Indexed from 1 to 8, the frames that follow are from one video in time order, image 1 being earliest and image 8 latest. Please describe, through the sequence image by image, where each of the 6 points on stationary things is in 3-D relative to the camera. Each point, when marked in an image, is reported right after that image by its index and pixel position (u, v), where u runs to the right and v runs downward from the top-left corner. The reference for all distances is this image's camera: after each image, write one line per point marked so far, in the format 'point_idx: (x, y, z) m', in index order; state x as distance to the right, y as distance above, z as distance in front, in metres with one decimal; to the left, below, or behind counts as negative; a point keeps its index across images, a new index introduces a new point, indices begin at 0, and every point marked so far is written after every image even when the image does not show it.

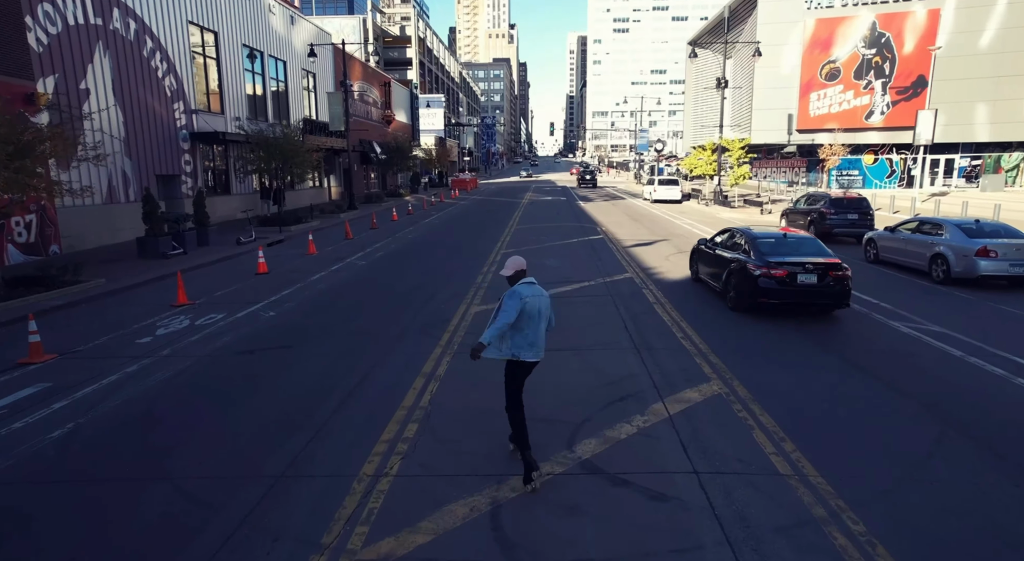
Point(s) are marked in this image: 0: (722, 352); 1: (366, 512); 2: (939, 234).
0: (+3.0, -1.0, +8.0) m
1: (-1.1, -1.8, +4.4) m
2: (+9.7, +1.1, +12.8) m
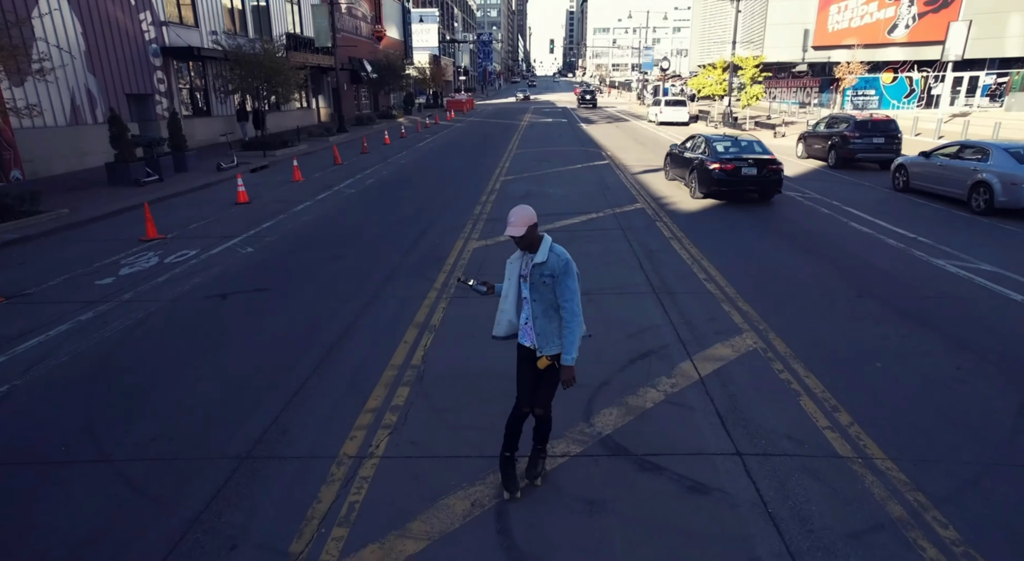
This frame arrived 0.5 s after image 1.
0: (+3.0, -0.2, +7.1) m
1: (-1.1, -1.5, +3.7) m
2: (+9.7, +2.5, +11.6) m
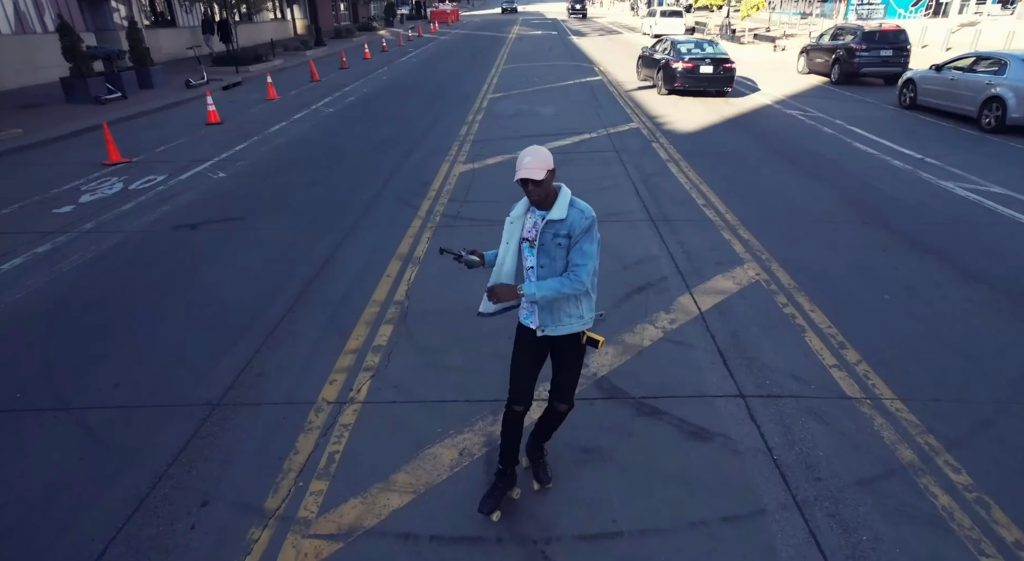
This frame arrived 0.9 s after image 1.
0: (+2.9, +0.7, +6.8) m
1: (-1.1, -1.1, +3.4) m
2: (+9.5, +4.1, +11.0) m
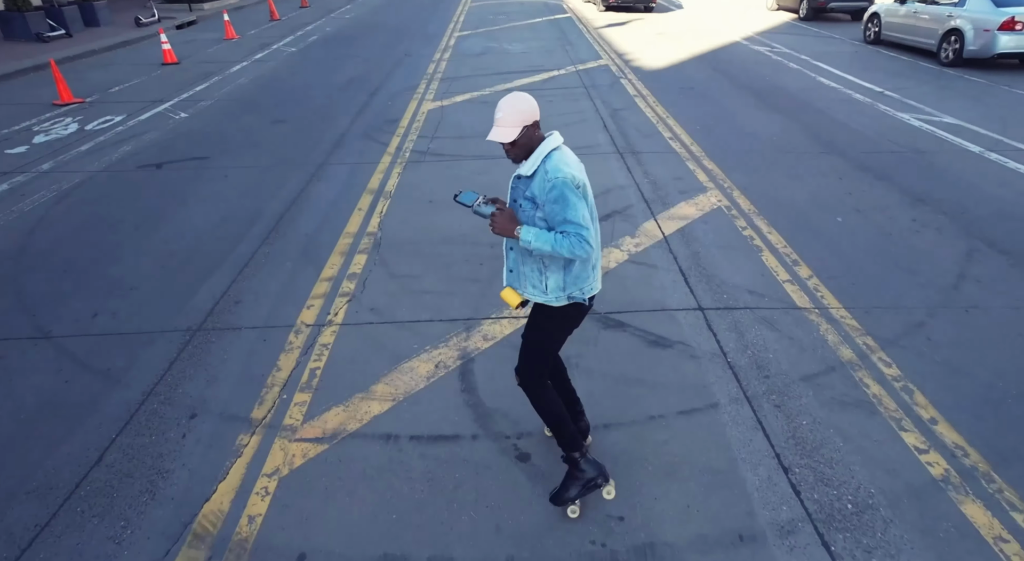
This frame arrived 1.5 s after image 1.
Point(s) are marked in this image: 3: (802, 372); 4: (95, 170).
0: (+2.5, +1.5, +6.9) m
1: (-1.3, -0.6, +3.6) m
2: (+8.8, +5.4, +11.1) m
3: (+1.8, -0.6, +3.5) m
4: (-5.1, +1.3, +6.9) m
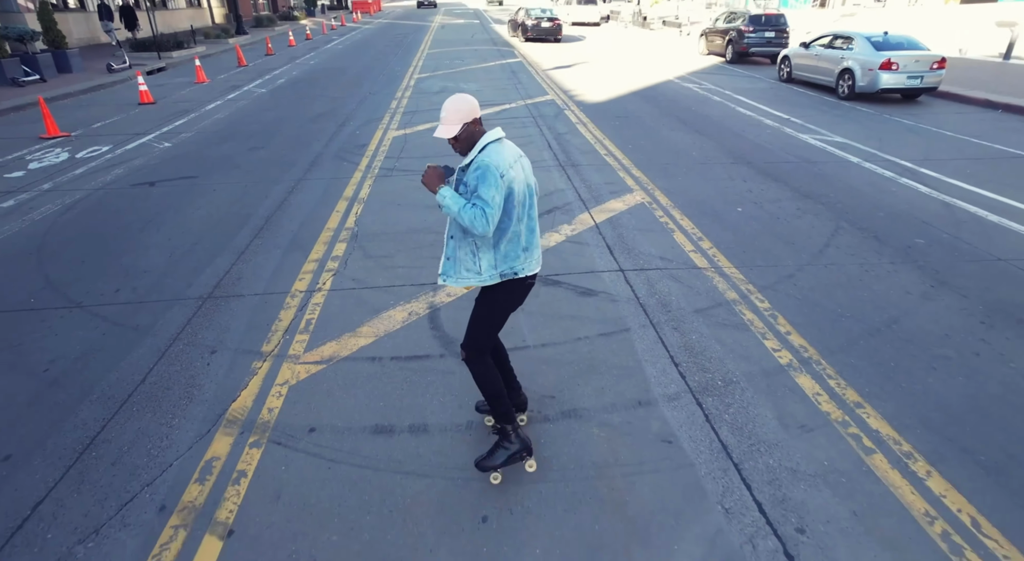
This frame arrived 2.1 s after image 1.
0: (+1.9, +1.7, +8.2) m
1: (-1.6, -0.3, +4.4) m
2: (+7.8, +5.4, +13.0) m
3: (+1.5, -0.2, +4.6) m
4: (-5.6, +1.2, +7.6) m
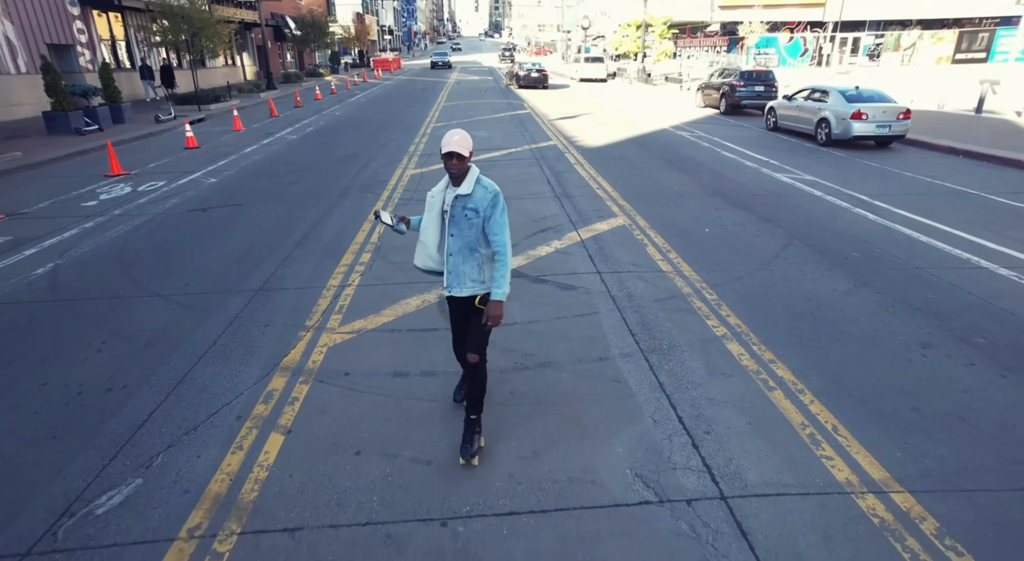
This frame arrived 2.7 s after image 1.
0: (+2.0, +1.4, +9.3) m
1: (-1.7, -0.3, +5.5) m
2: (+8.0, +4.6, +14.4) m
3: (+1.4, -0.2, +5.6) m
4: (-5.6, +1.1, +8.9) m
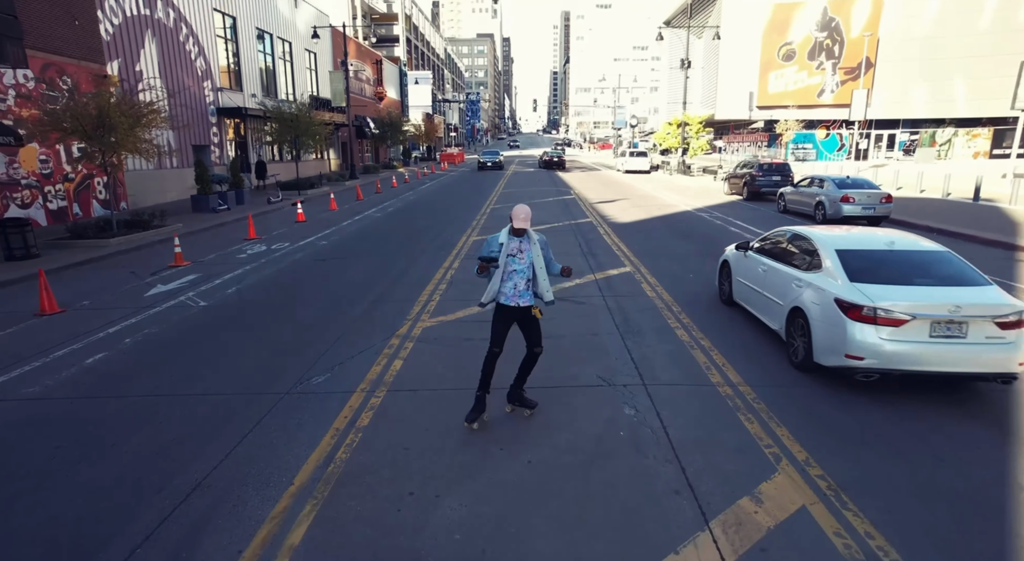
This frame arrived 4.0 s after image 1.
0: (+2.8, +0.5, +12.1) m
1: (-1.3, -0.4, +8.5) m
2: (+9.3, +2.8, +17.0) m
3: (+1.8, -0.4, +8.3) m
4: (-4.8, +0.4, +12.3) m
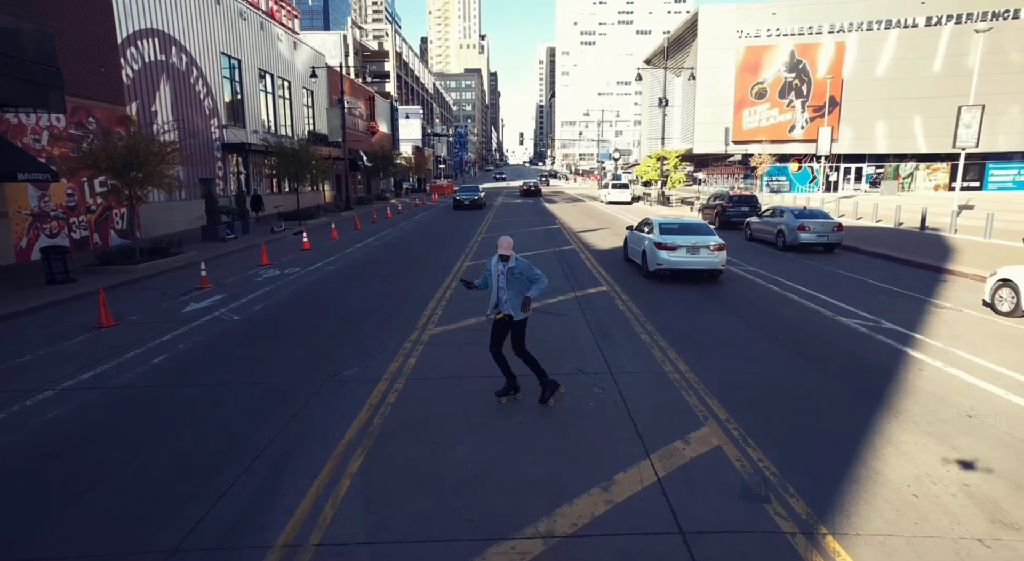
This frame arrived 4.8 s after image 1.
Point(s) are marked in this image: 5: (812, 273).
0: (+2.5, +0.1, +13.7) m
1: (-1.4, -0.7, +9.9) m
2: (+9.0, +2.1, +18.8) m
3: (+1.7, -0.7, +9.8) m
4: (-5.0, -0.1, +13.8) m
5: (+7.6, +0.2, +14.3) m
